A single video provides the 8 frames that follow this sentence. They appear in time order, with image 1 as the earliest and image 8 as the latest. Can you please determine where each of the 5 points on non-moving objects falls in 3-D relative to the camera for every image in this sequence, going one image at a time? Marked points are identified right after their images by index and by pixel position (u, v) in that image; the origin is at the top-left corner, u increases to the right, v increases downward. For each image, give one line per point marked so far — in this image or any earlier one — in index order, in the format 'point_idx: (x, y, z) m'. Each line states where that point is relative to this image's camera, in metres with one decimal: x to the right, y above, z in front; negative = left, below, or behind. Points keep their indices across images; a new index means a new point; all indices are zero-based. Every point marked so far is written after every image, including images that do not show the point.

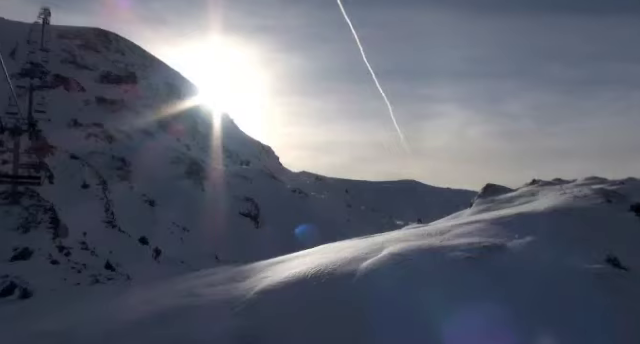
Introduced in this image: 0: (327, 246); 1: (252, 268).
0: (+0.4, -2.6, +18.1) m
1: (-2.0, -2.9, +15.8) m
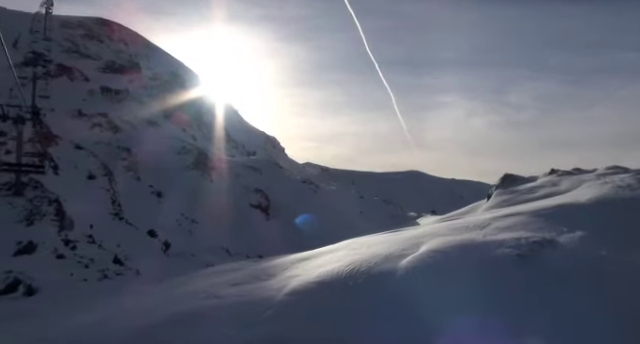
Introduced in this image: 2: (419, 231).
0: (+1.2, -2.2, +16.8) m
1: (-1.2, -2.6, +14.5) m
2: (+3.1, -1.9, +16.2) m
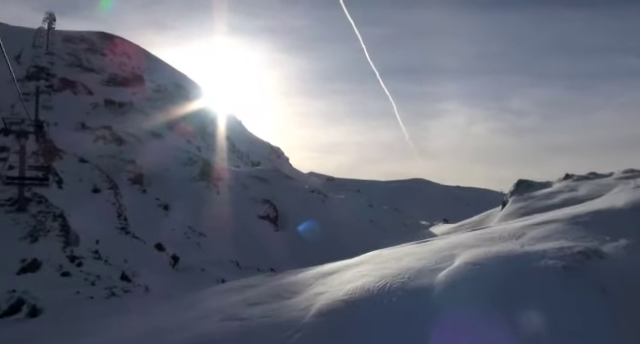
0: (+1.9, -2.5, +15.8) m
1: (-0.5, -2.8, +13.5) m
2: (+3.8, -2.1, +15.2) m
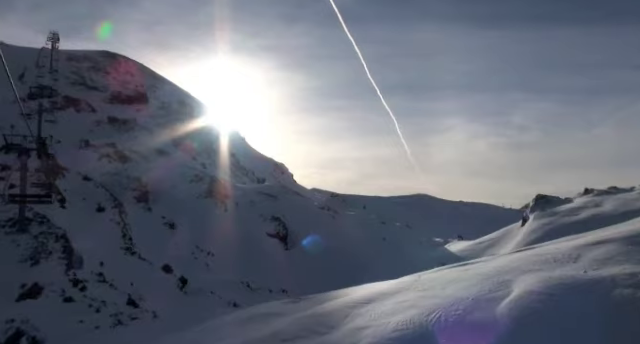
0: (+2.7, -2.9, +14.3) m
1: (+0.3, -3.2, +12.0) m
2: (+4.6, -2.4, +13.7) m
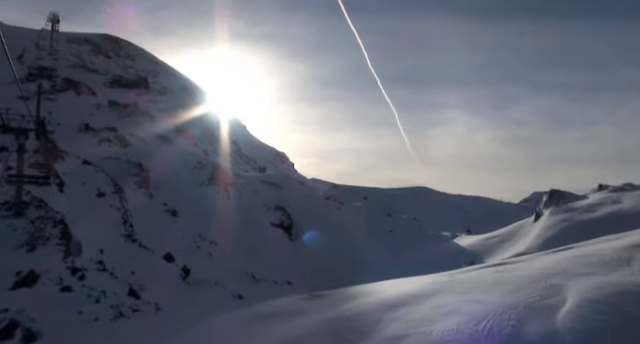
0: (+3.2, -2.6, +13.1) m
1: (+0.8, -2.9, +10.8) m
2: (+5.1, -2.2, +12.5) m
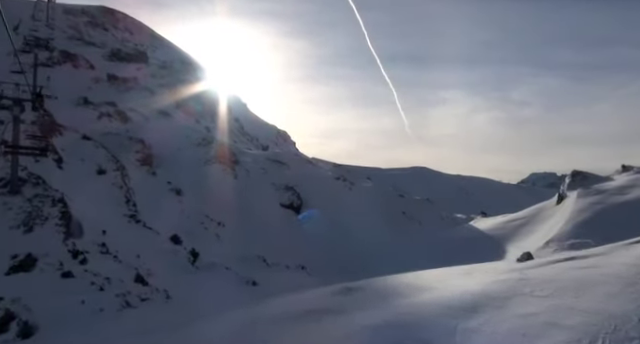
0: (+4.2, -2.1, +11.3) m
1: (+1.8, -2.5, +9.0) m
2: (+6.1, -1.8, +10.7) m
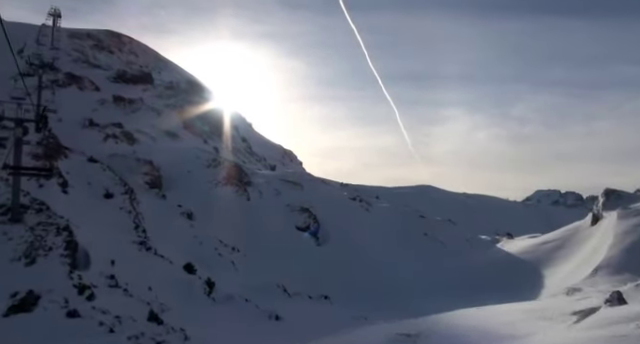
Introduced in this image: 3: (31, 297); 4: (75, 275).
0: (+5.3, -2.5, +9.2) m
1: (+2.9, -2.8, +6.9) m
2: (+7.2, -2.1, +8.6) m
3: (-9.1, -3.9, +16.4) m
4: (-8.7, -3.7, +18.4) m
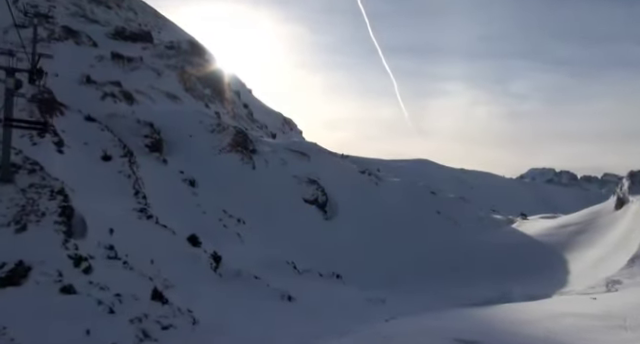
0: (+6.1, -2.3, +7.5) m
1: (+3.7, -2.7, +5.2) m
2: (+8.1, -2.1, +6.9) m
3: (-8.4, -2.7, +14.6) m
4: (-7.9, -2.4, +16.6) m
